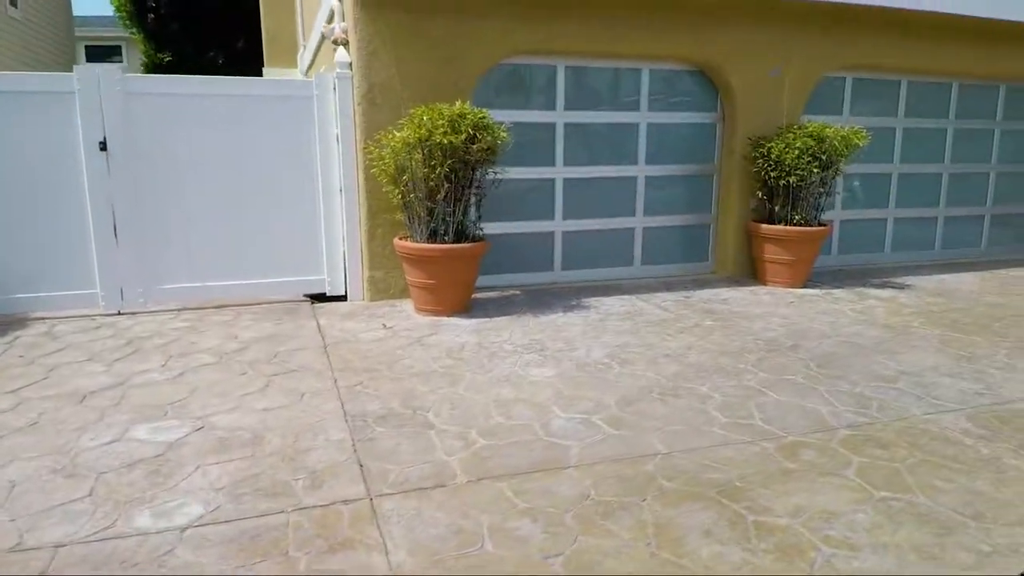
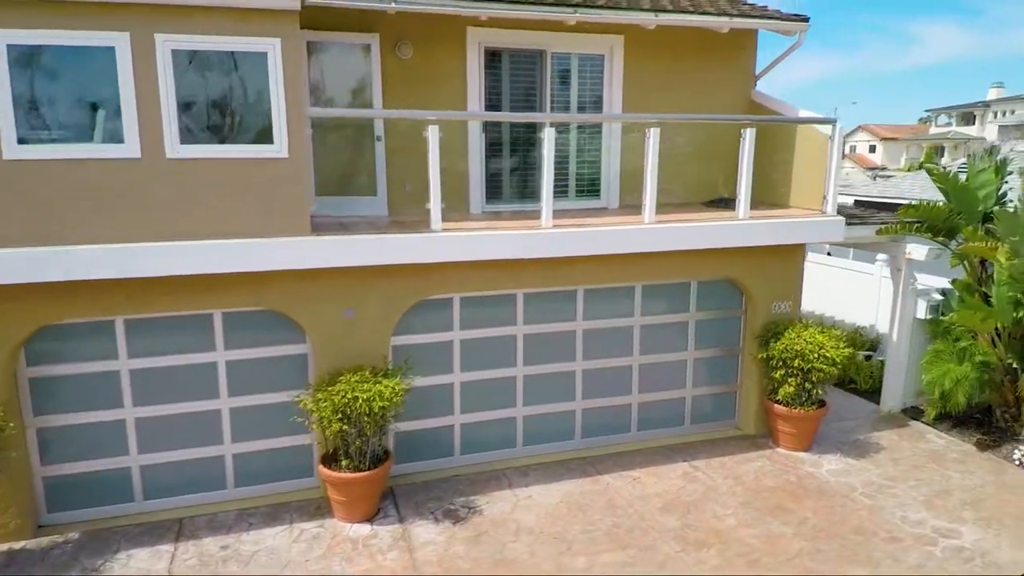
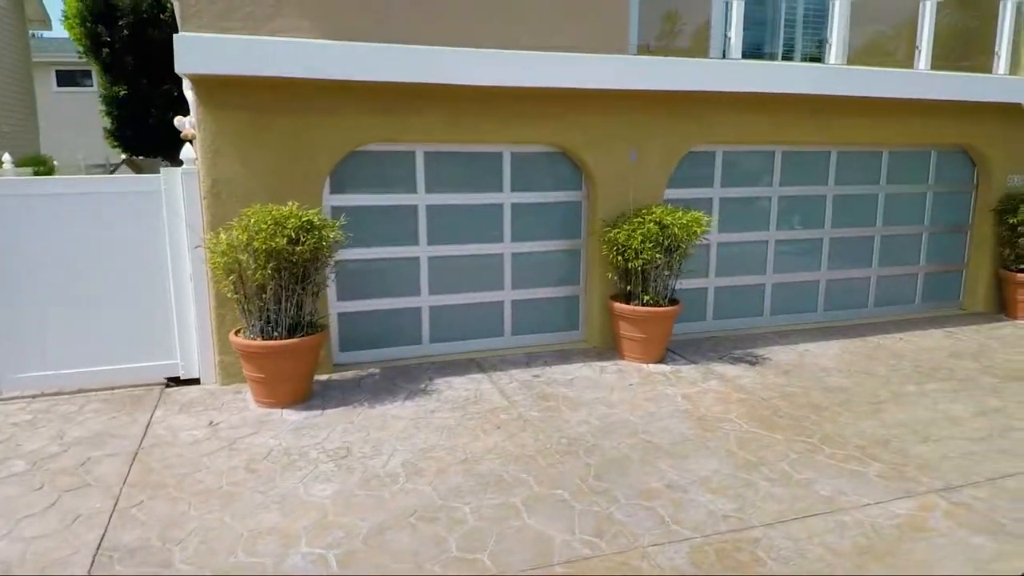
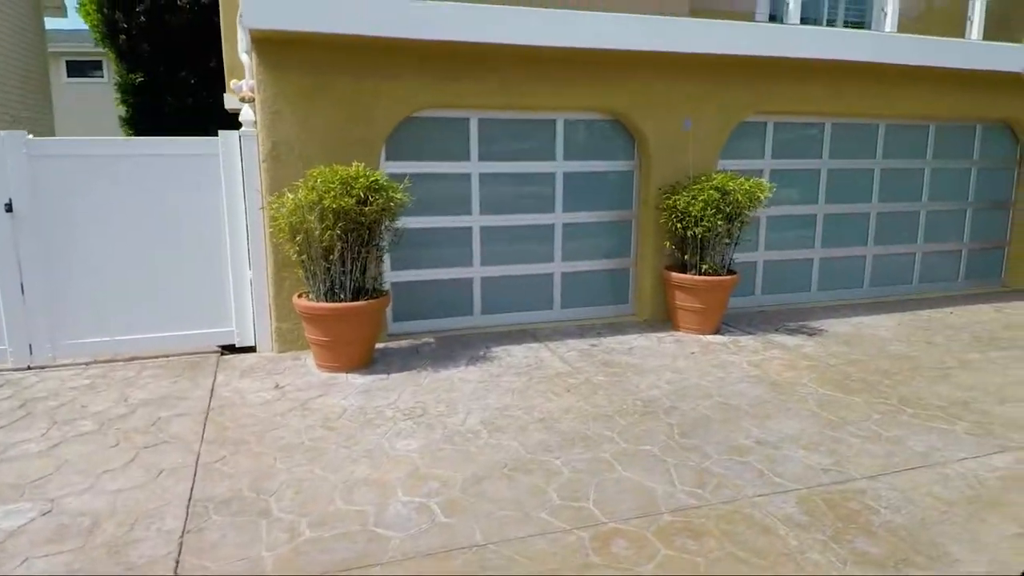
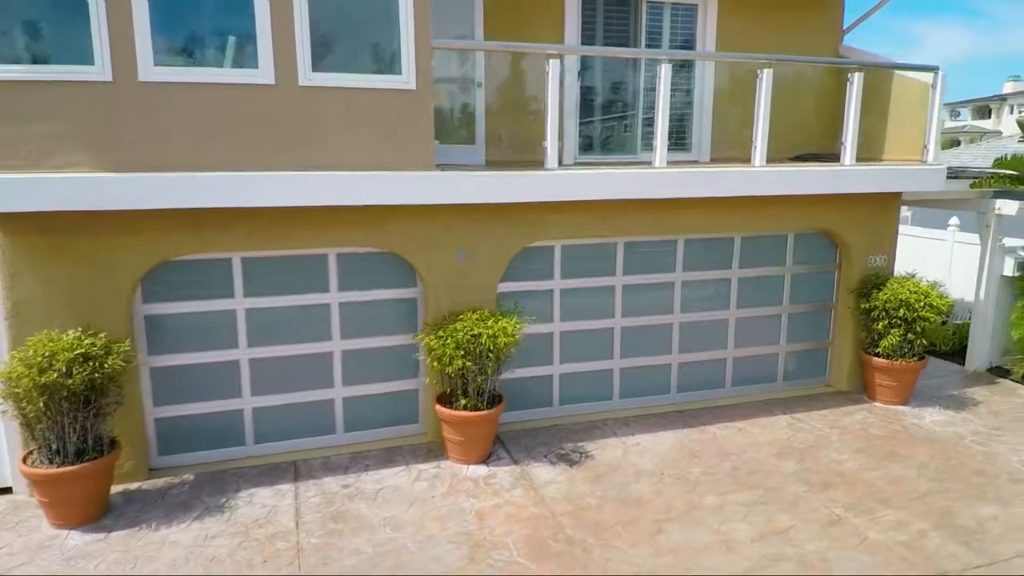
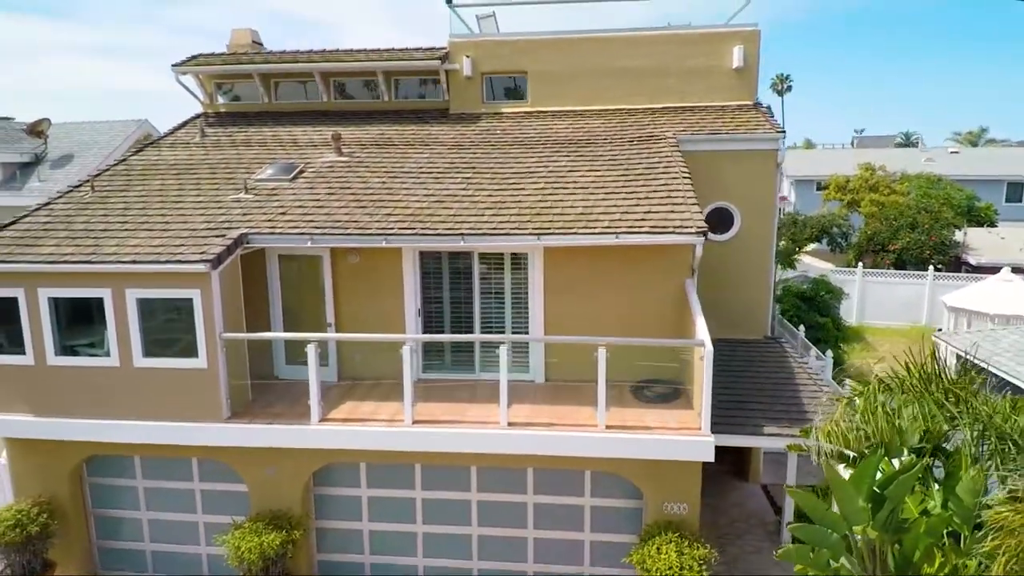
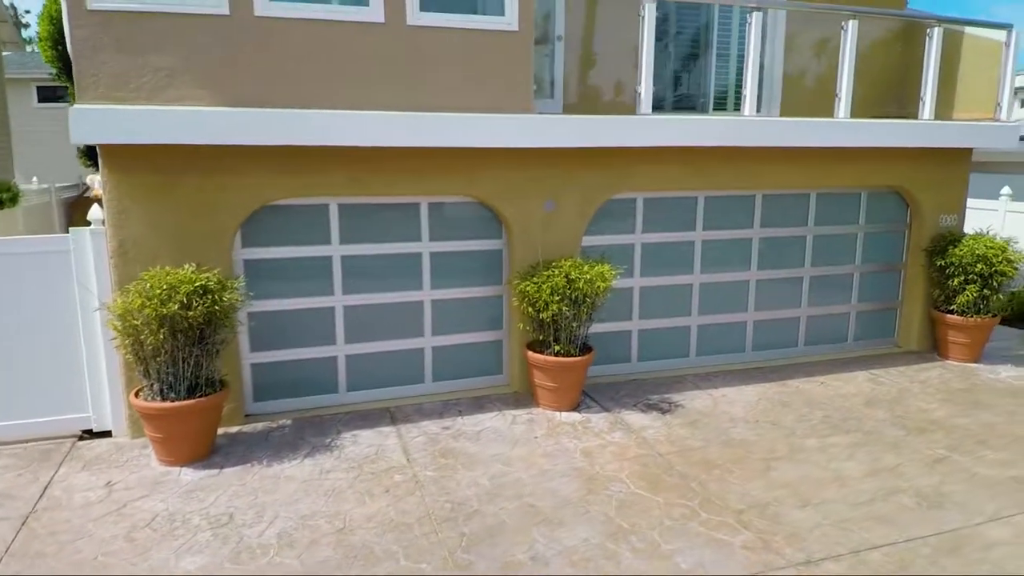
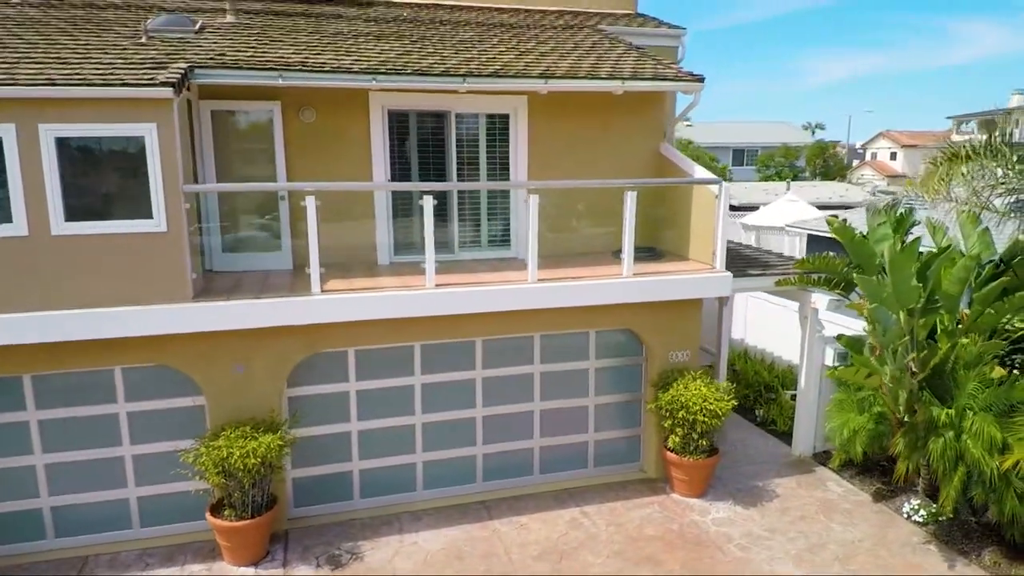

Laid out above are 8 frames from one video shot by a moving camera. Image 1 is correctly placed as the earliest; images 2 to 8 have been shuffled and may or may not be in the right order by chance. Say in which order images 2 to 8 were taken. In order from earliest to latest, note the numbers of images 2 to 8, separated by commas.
4, 3, 7, 5, 2, 8, 6
